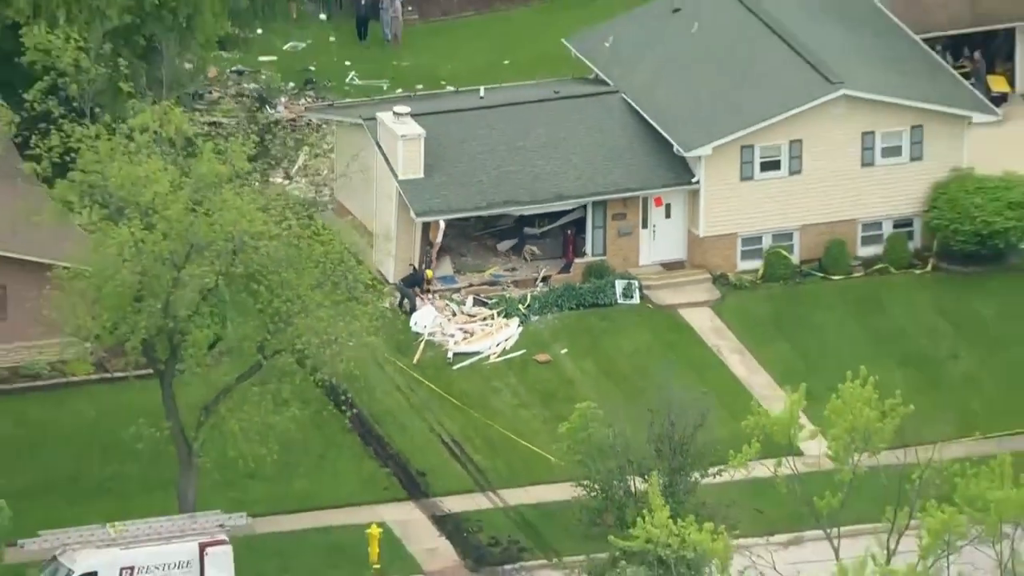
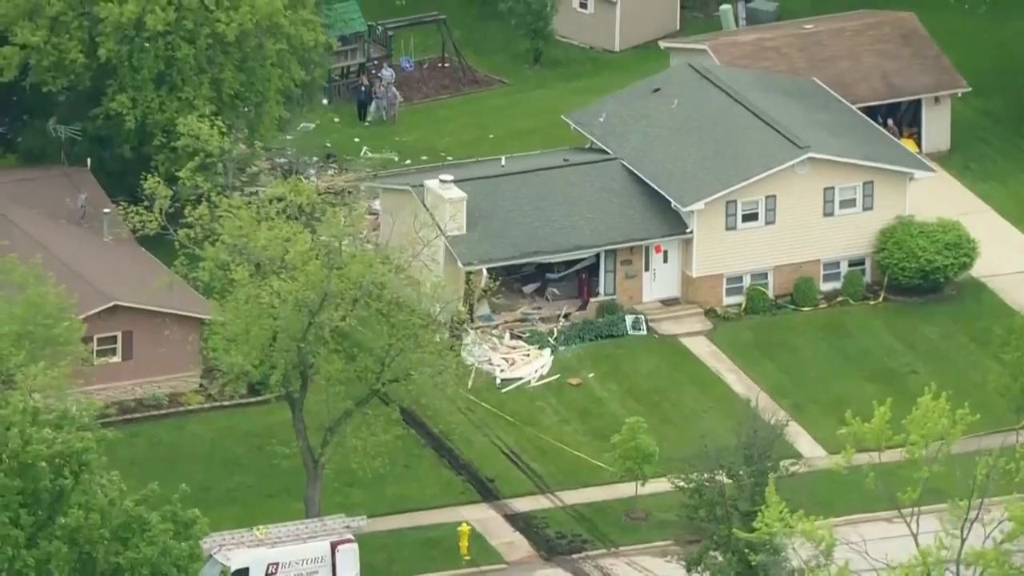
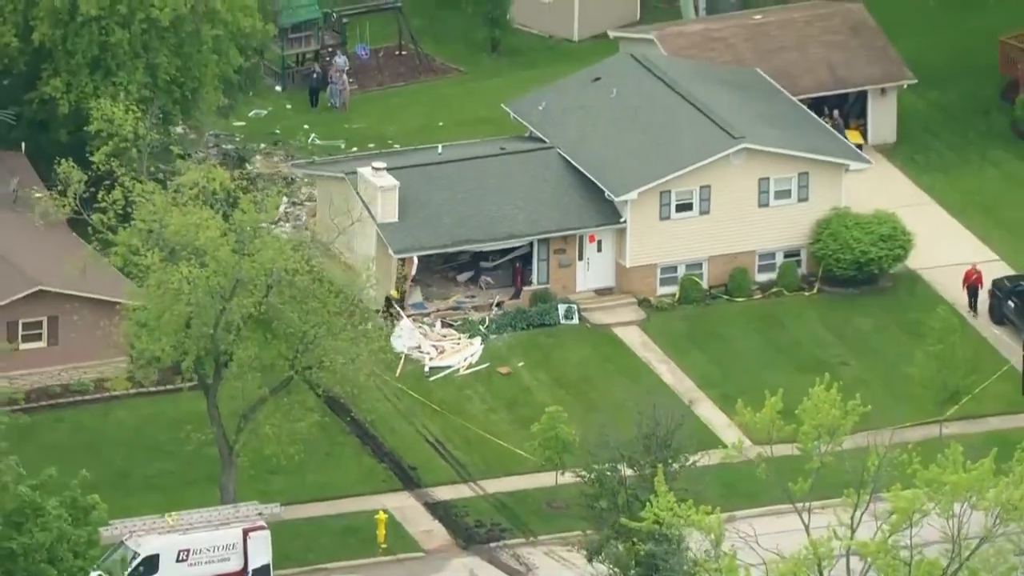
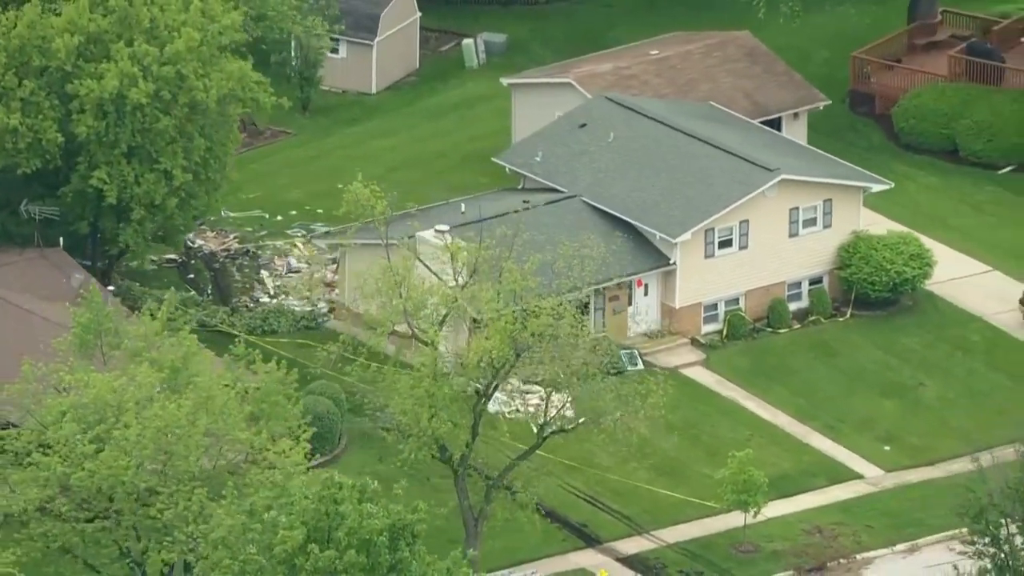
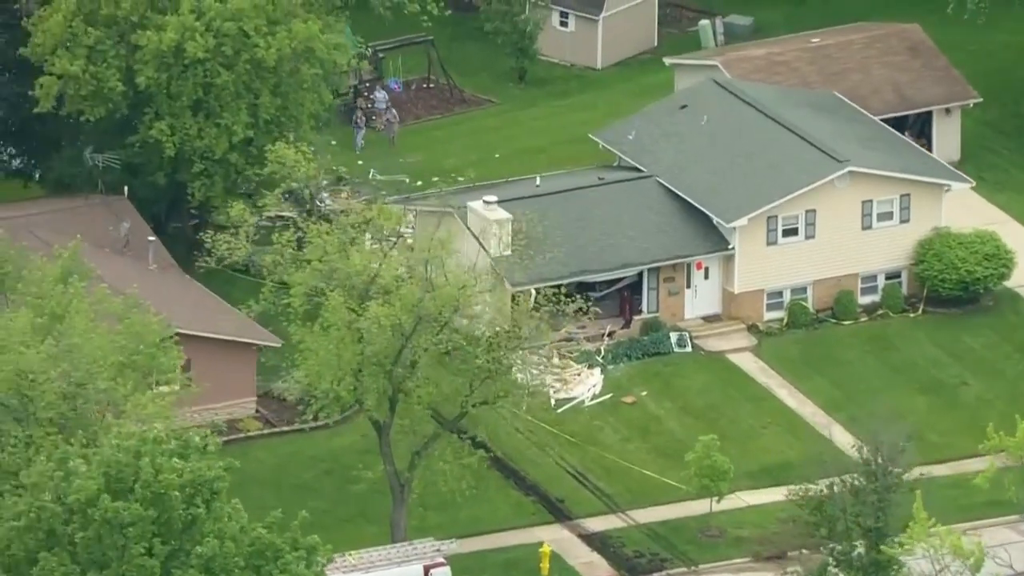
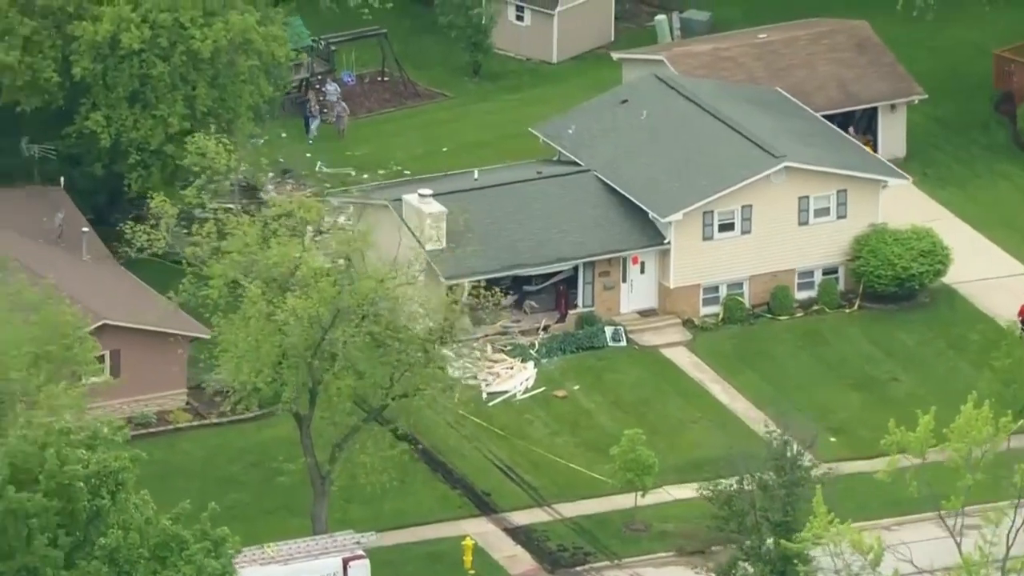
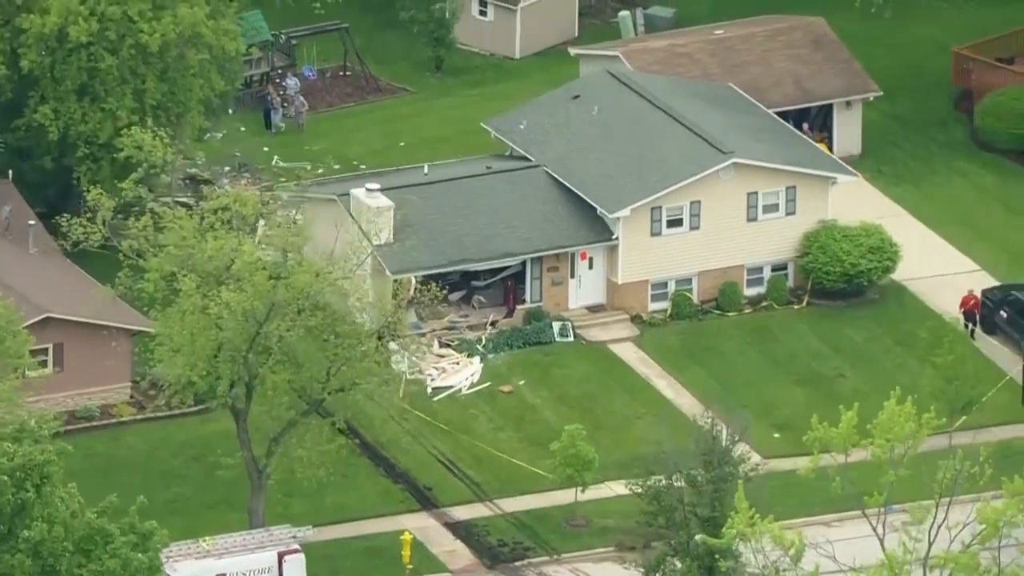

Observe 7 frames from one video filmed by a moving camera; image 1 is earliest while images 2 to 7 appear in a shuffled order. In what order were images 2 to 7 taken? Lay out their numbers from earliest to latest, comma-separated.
3, 2, 7, 6, 5, 4
